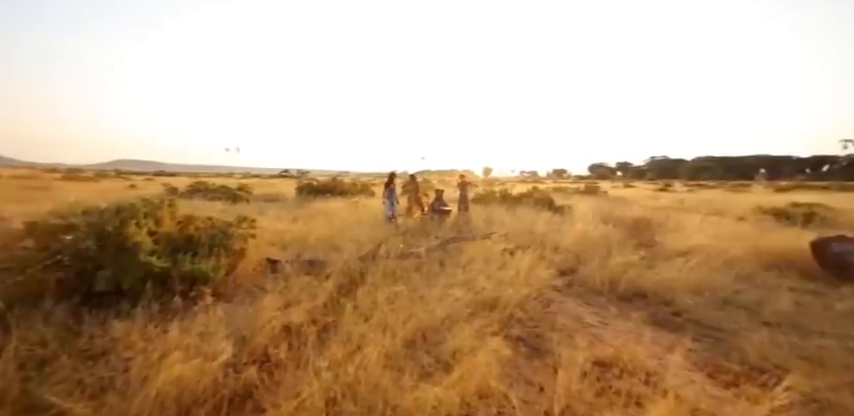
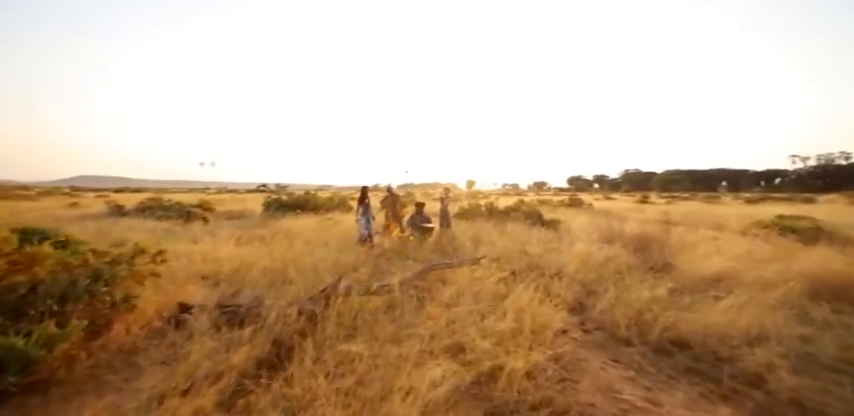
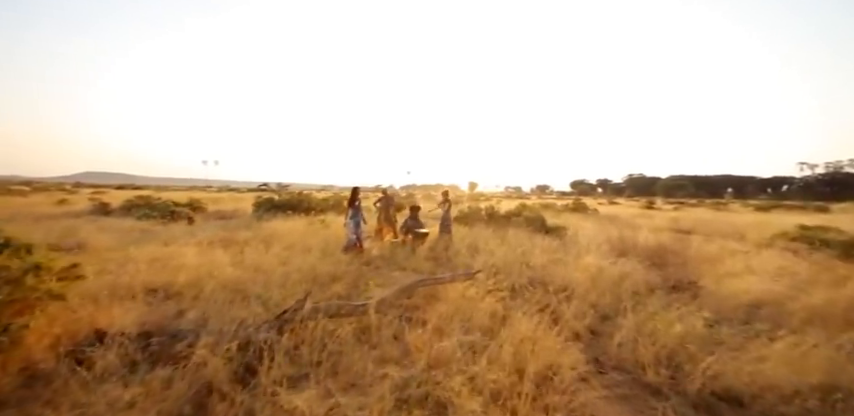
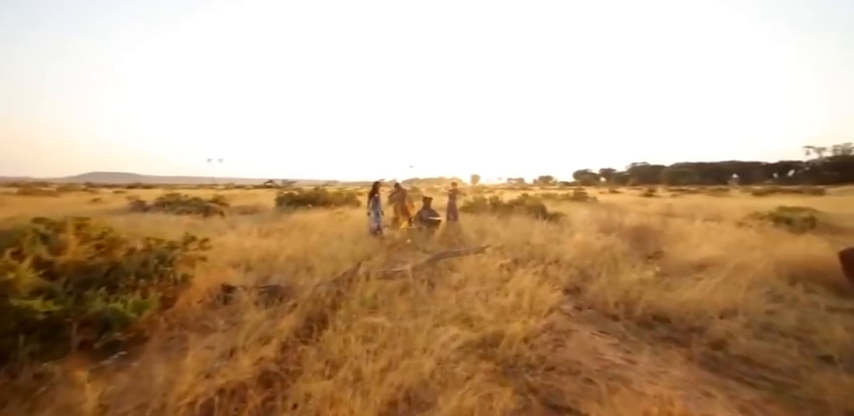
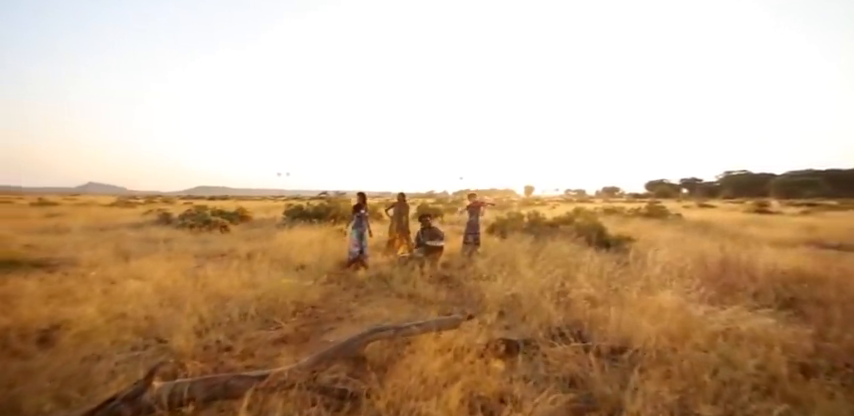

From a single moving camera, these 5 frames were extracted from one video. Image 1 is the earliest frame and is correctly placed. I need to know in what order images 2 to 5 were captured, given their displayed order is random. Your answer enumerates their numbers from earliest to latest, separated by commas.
4, 2, 3, 5
